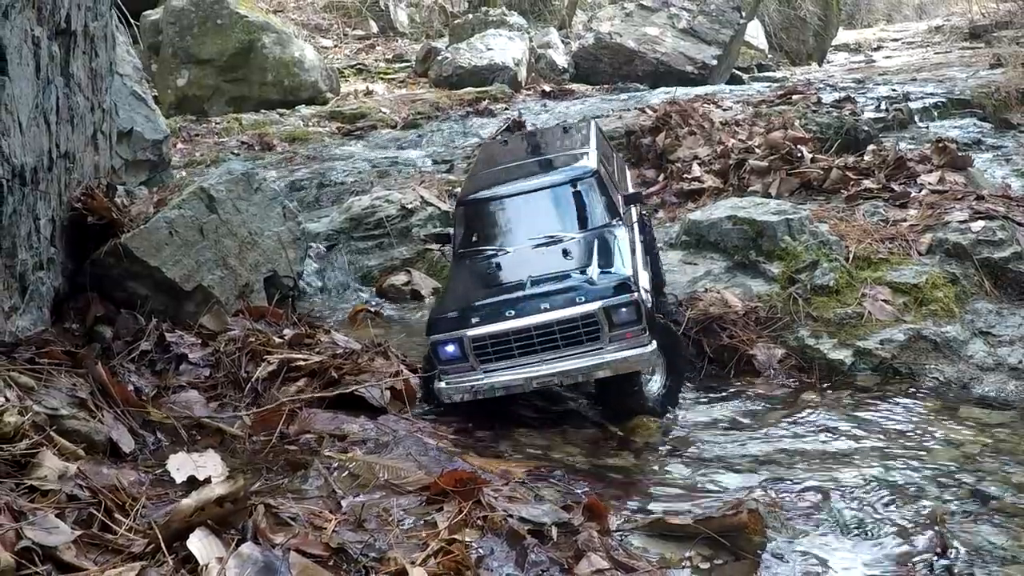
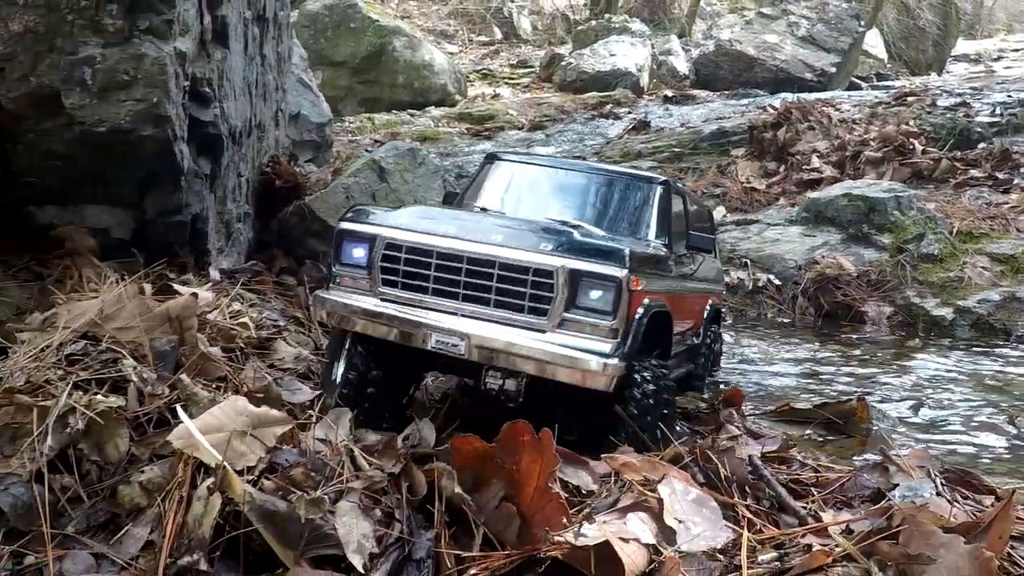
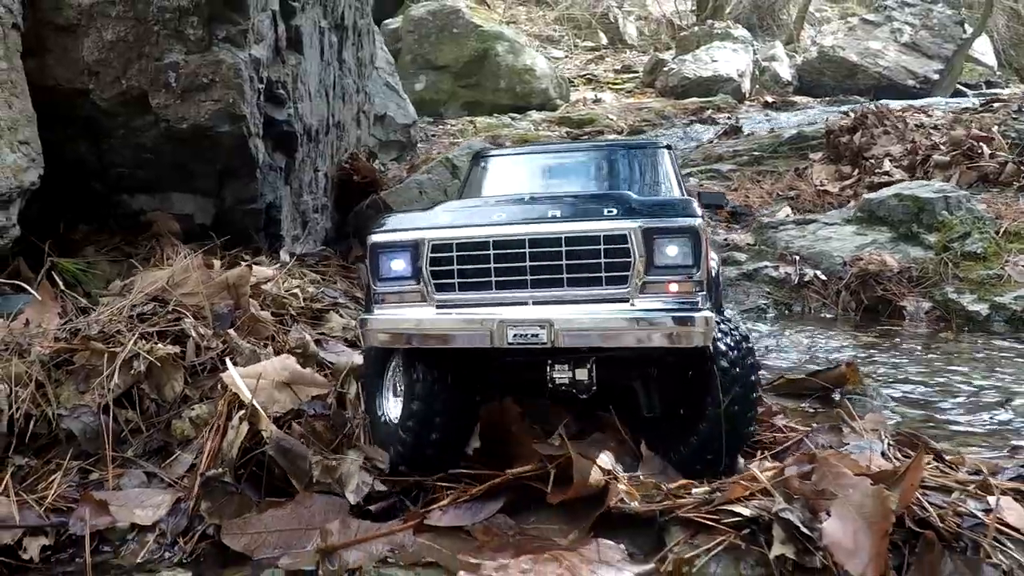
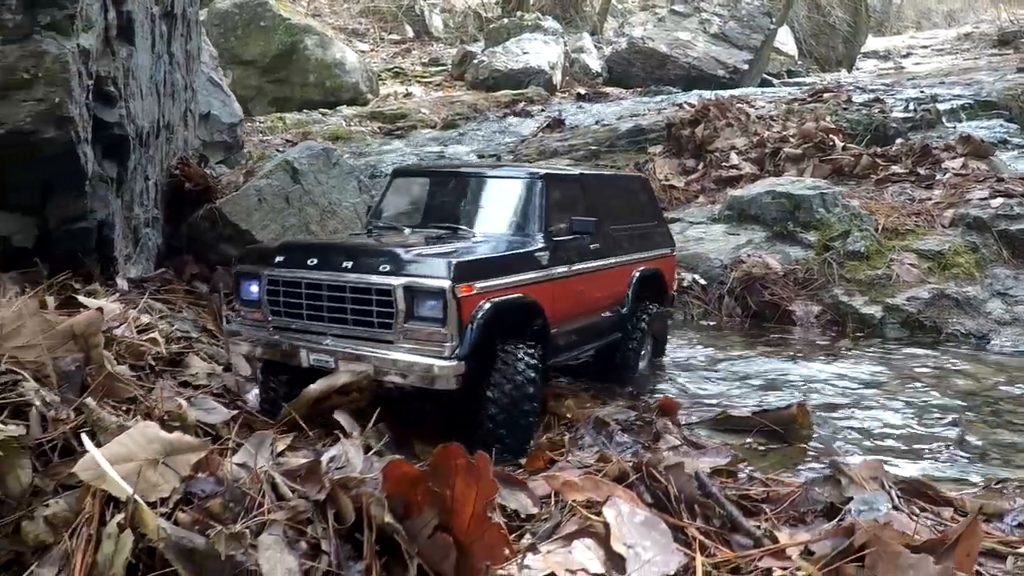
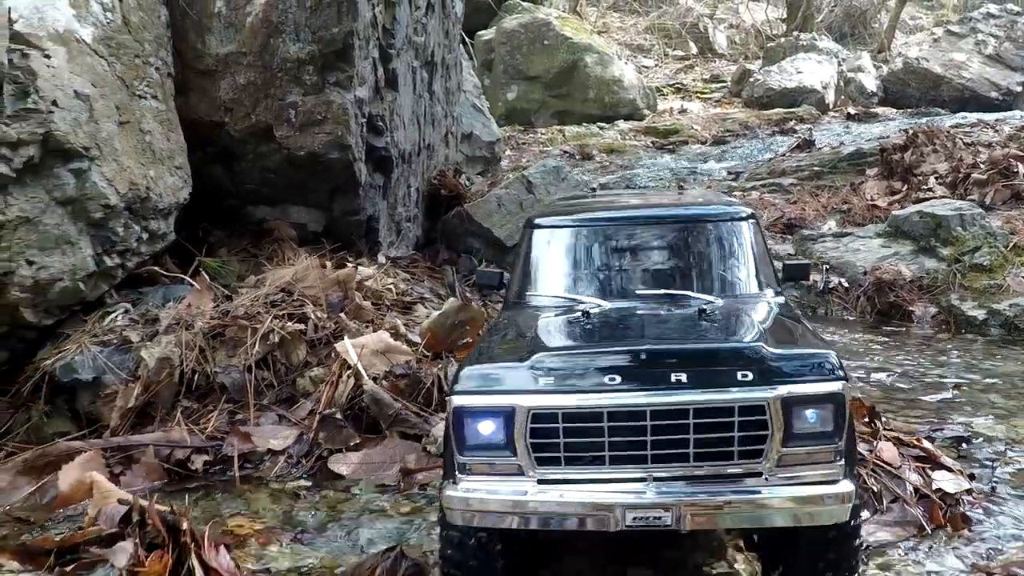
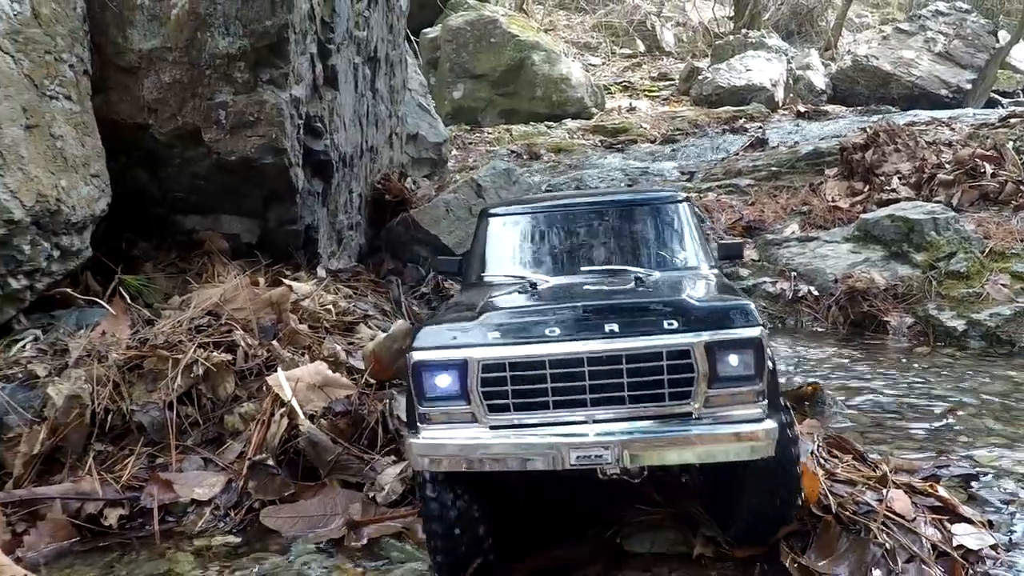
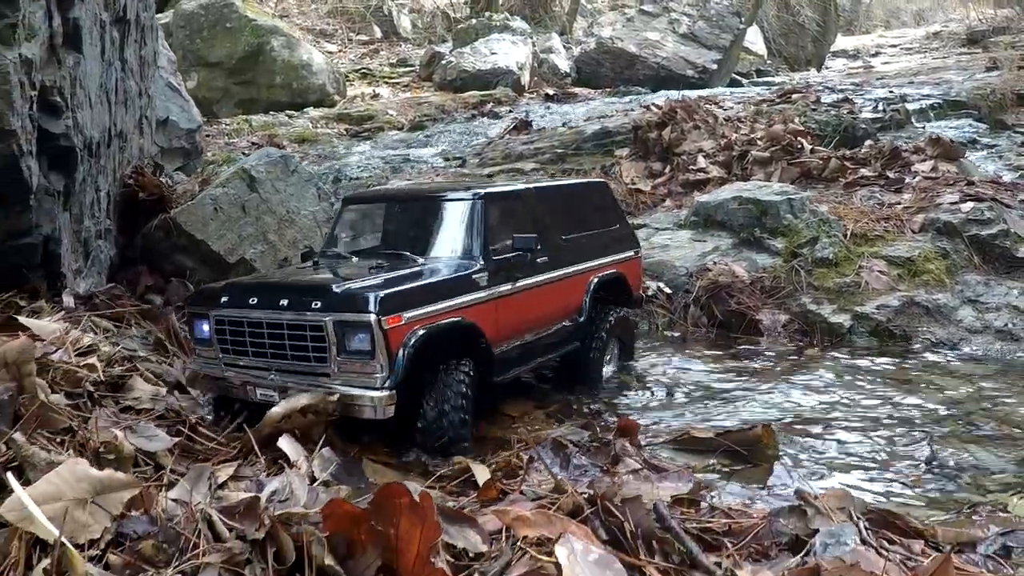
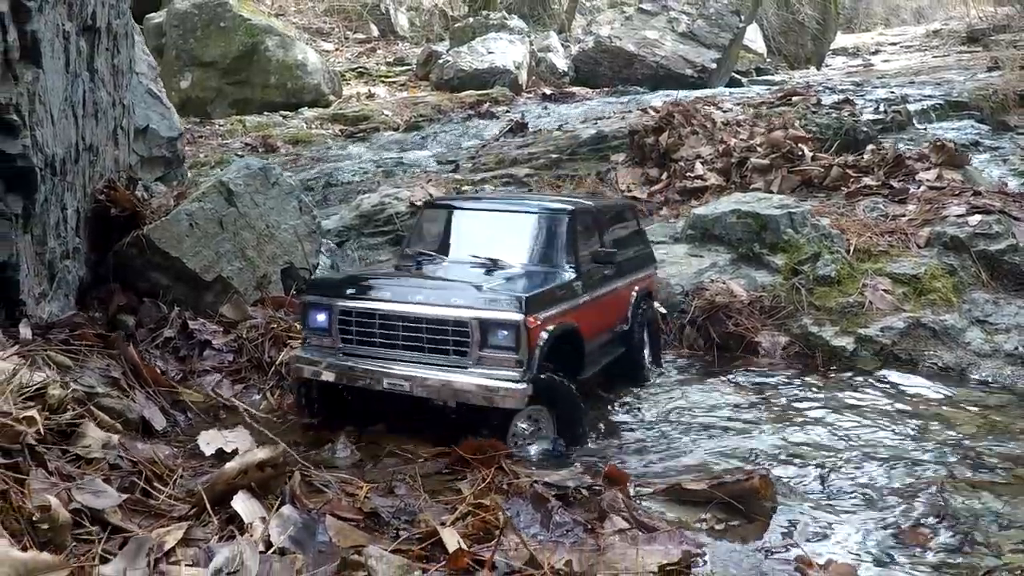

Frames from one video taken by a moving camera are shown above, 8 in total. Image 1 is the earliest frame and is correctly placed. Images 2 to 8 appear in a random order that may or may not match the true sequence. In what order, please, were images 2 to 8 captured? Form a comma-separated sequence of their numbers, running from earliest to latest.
8, 7, 4, 2, 3, 6, 5
